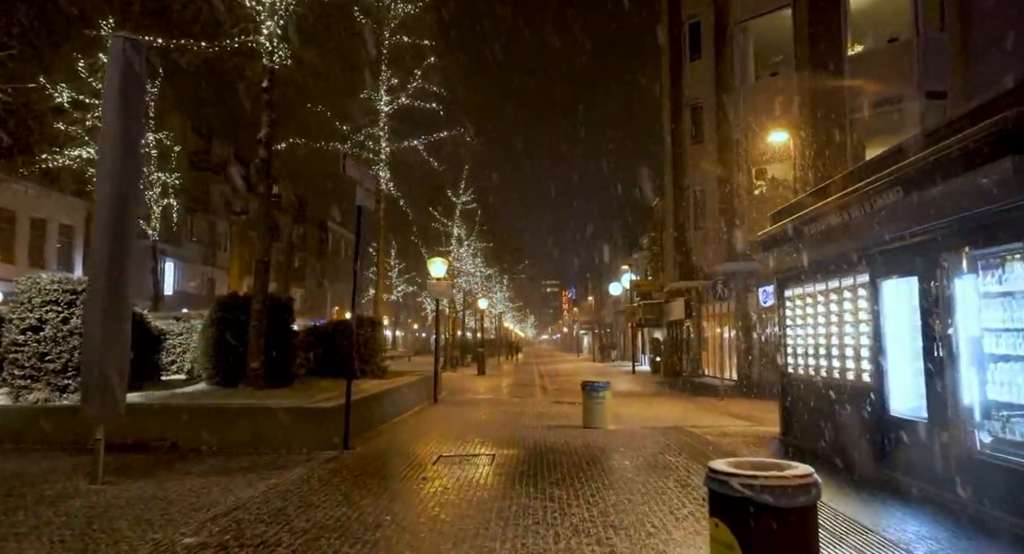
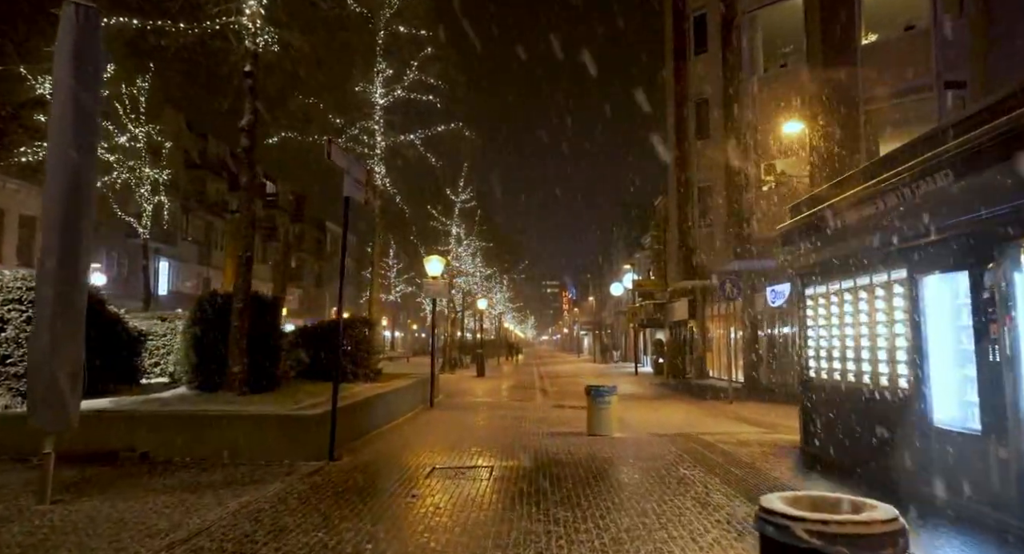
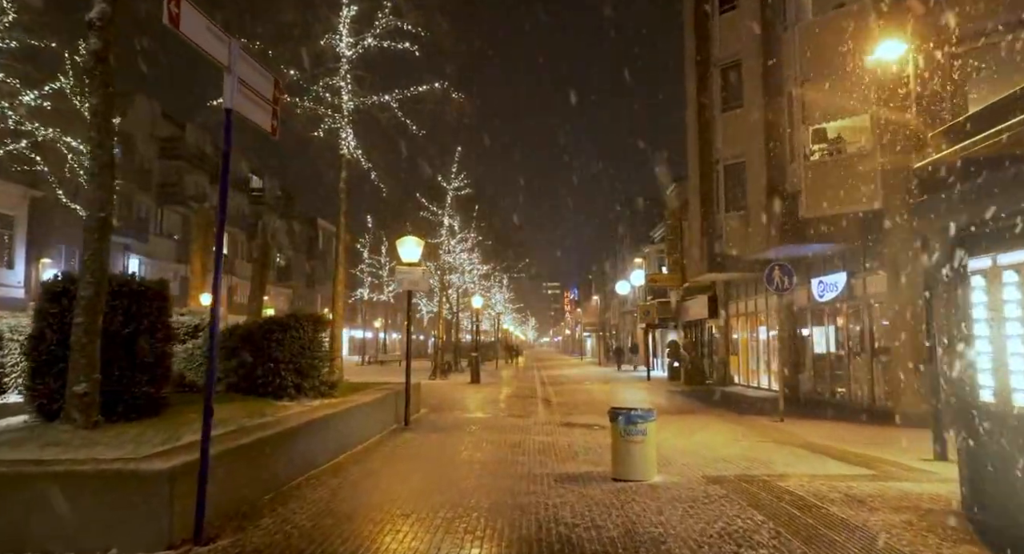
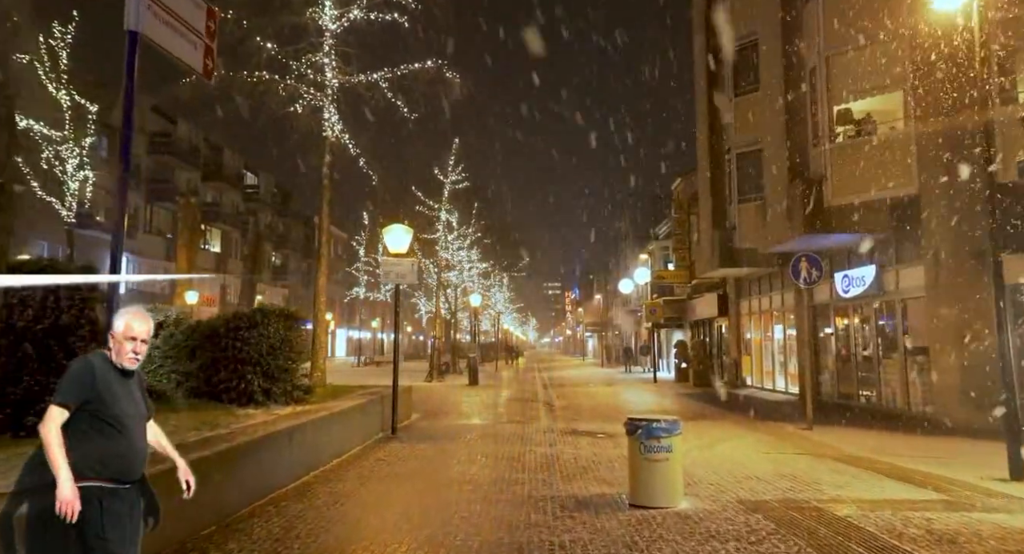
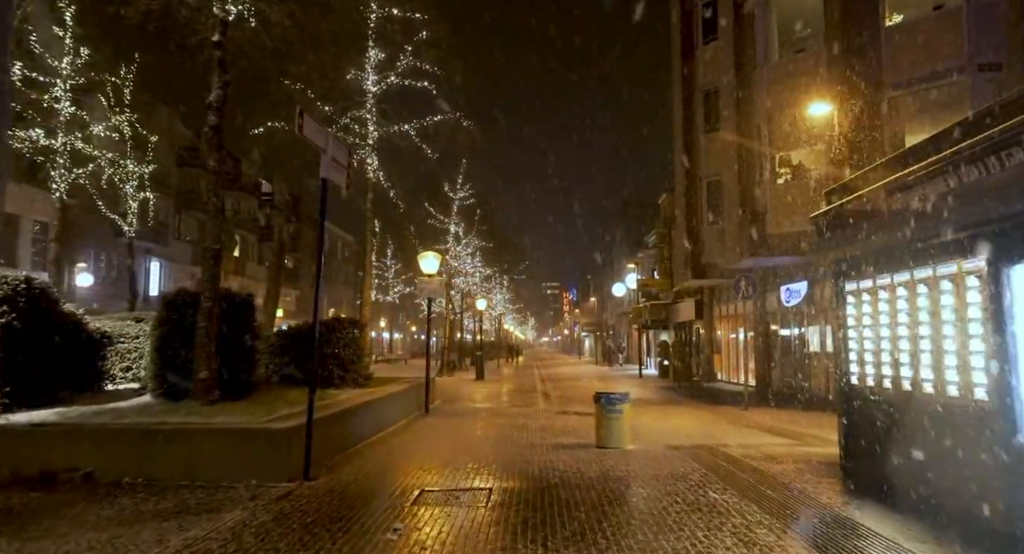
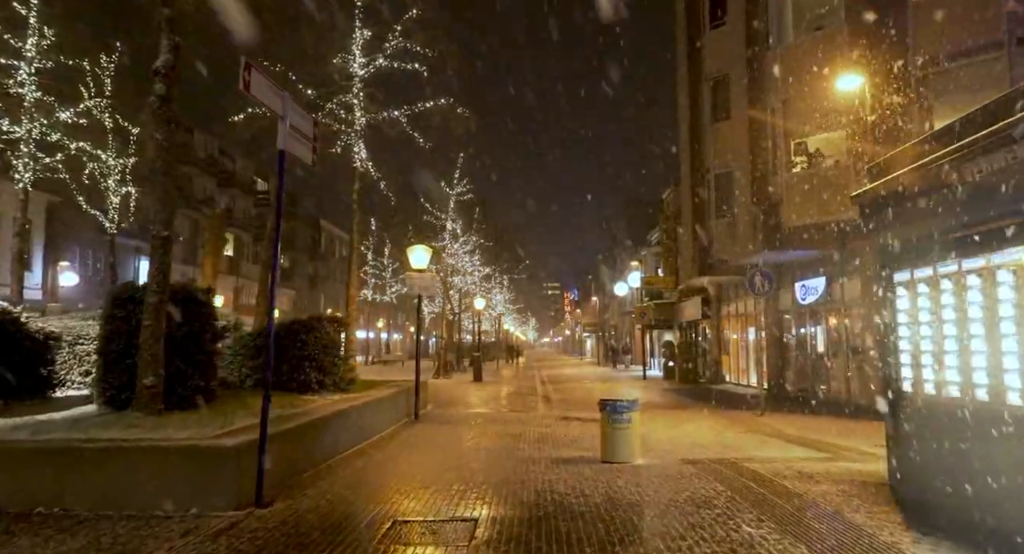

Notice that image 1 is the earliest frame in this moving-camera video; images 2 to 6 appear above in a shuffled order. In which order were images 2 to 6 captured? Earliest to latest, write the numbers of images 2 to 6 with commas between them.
2, 5, 6, 3, 4
